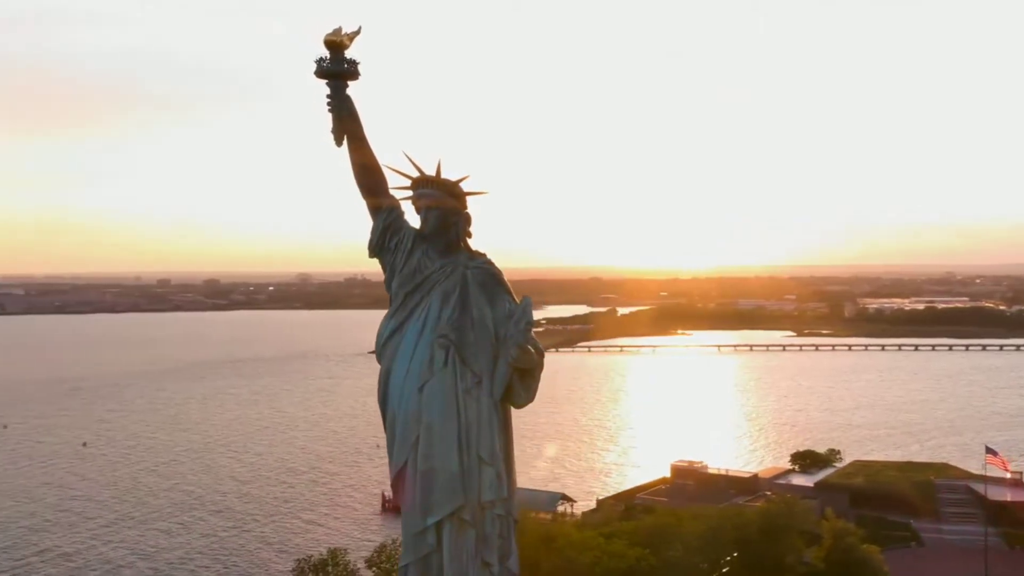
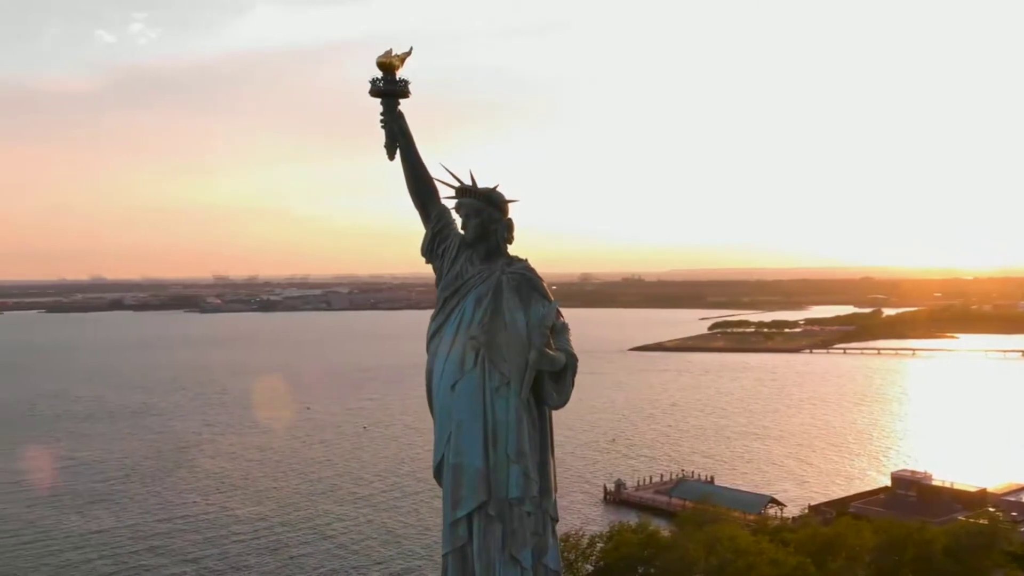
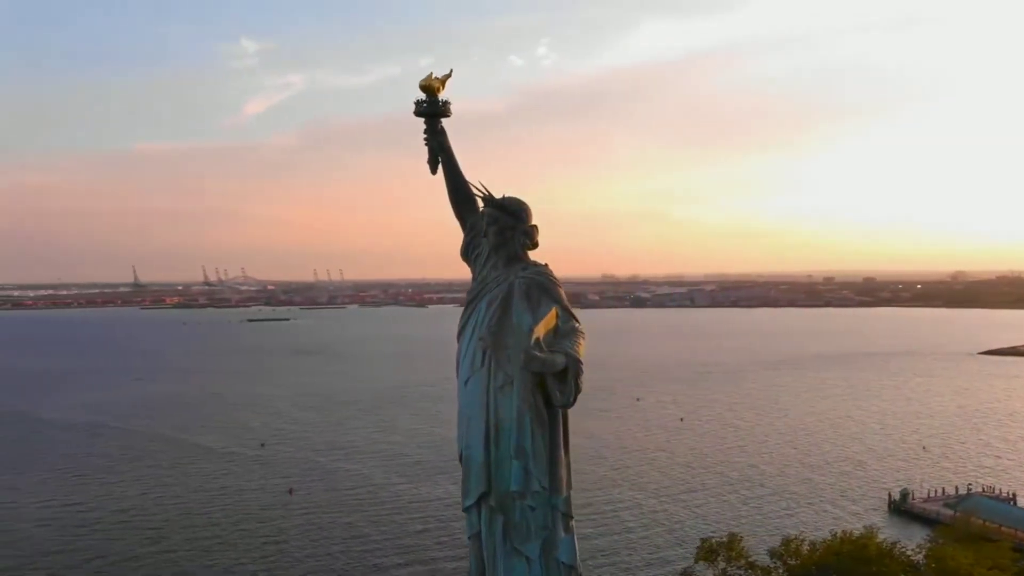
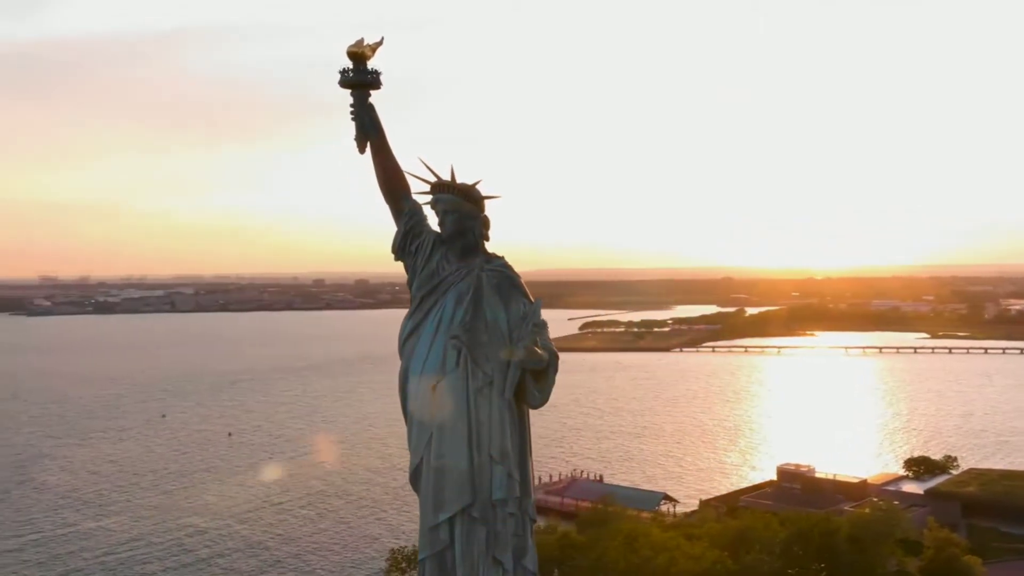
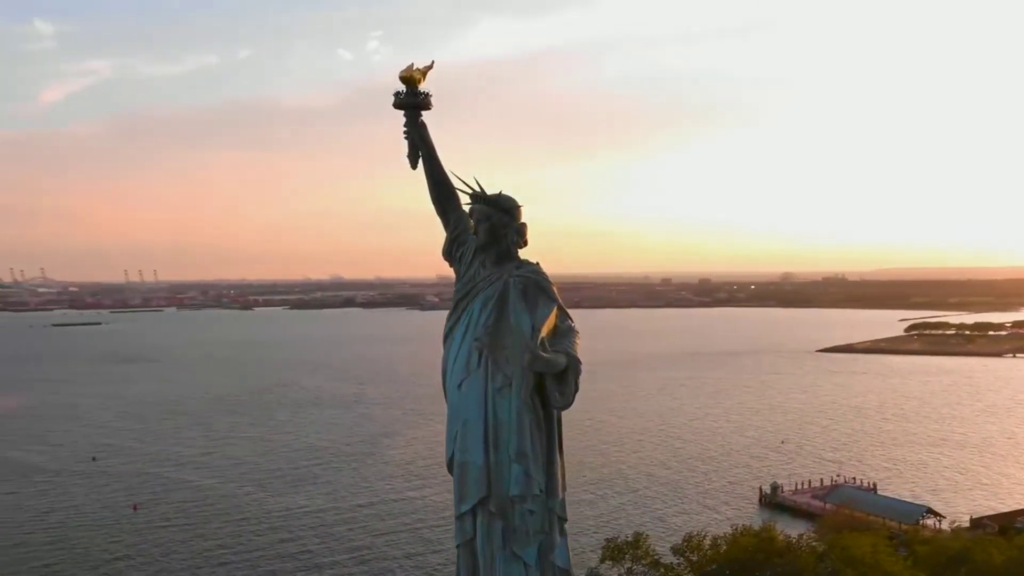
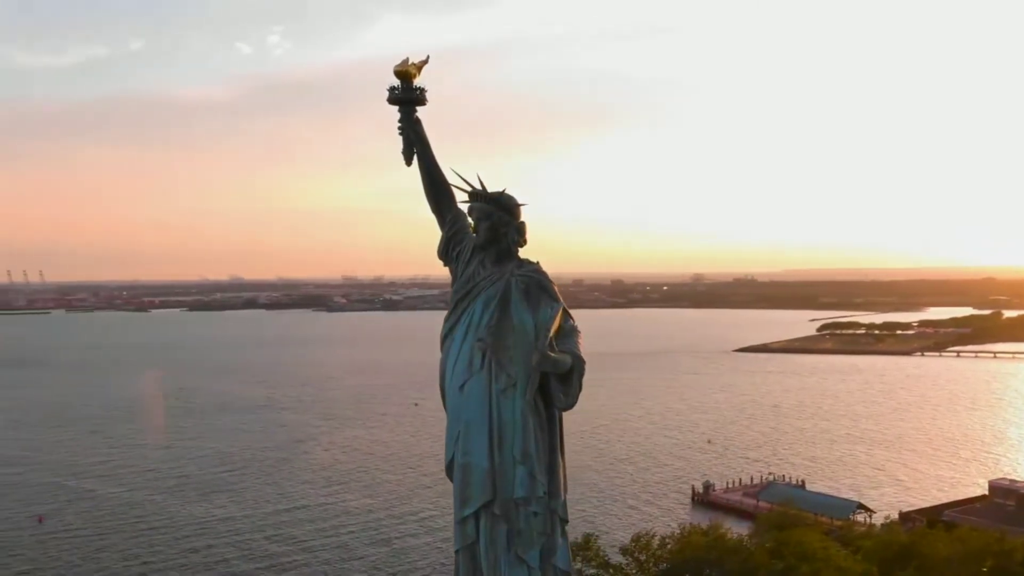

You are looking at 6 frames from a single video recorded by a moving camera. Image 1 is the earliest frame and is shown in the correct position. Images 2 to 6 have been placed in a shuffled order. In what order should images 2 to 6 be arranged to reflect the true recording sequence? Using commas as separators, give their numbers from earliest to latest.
4, 2, 6, 5, 3
